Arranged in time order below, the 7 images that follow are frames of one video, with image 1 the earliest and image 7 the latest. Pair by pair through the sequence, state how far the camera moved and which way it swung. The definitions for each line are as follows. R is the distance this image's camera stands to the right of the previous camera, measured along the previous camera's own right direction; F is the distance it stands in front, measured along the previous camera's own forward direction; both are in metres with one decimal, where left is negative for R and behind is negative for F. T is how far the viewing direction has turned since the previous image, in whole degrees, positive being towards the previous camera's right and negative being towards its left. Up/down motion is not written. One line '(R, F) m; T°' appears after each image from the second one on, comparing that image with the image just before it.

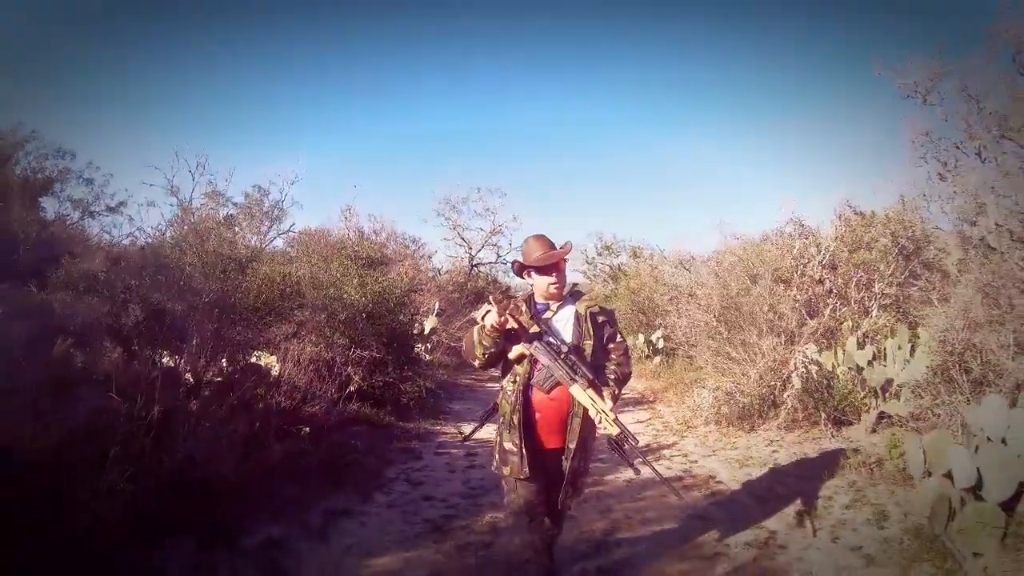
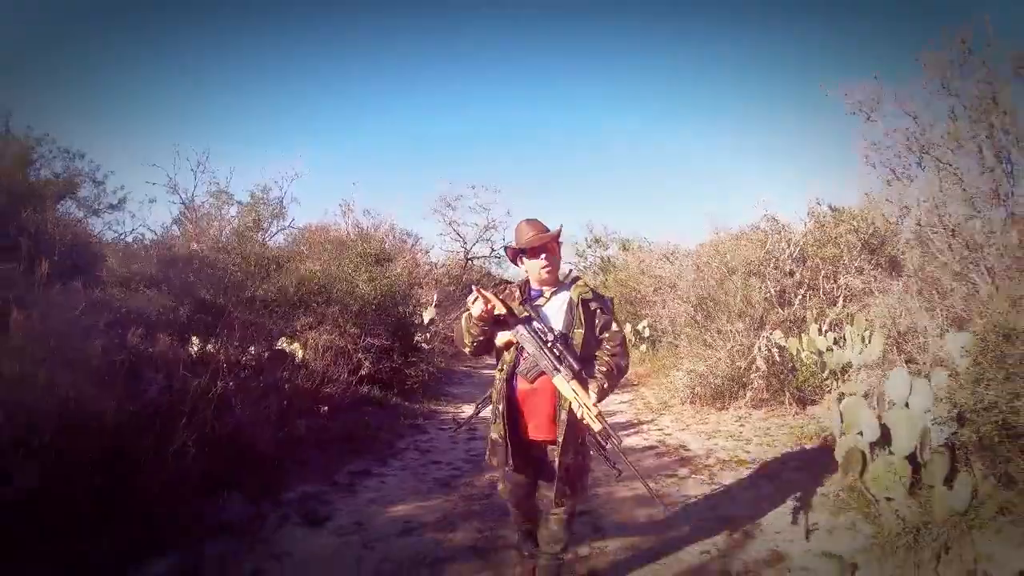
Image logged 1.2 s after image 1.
(0.0, -0.7) m; +1°
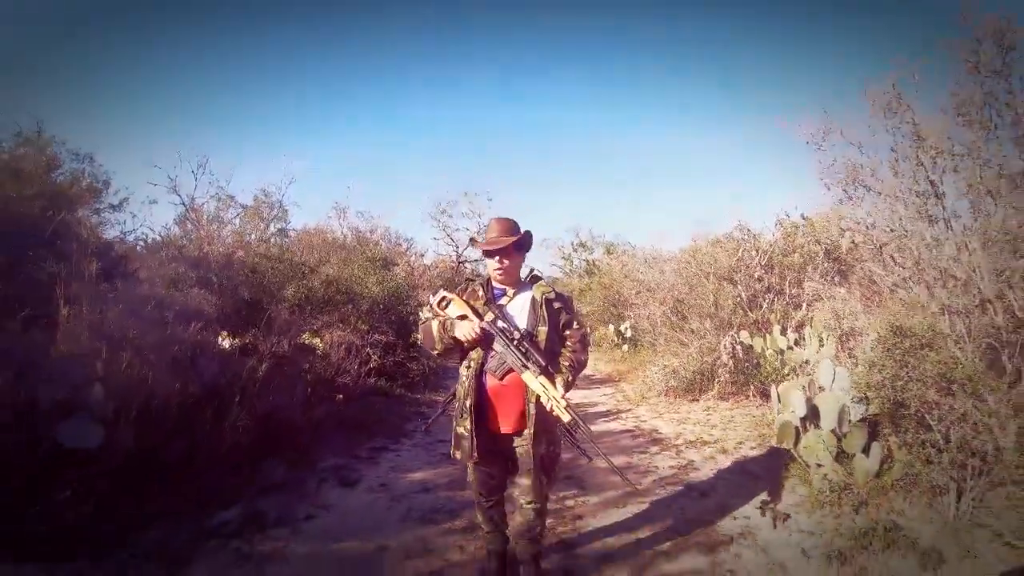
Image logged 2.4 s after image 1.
(-0.1, -0.8) m; +1°
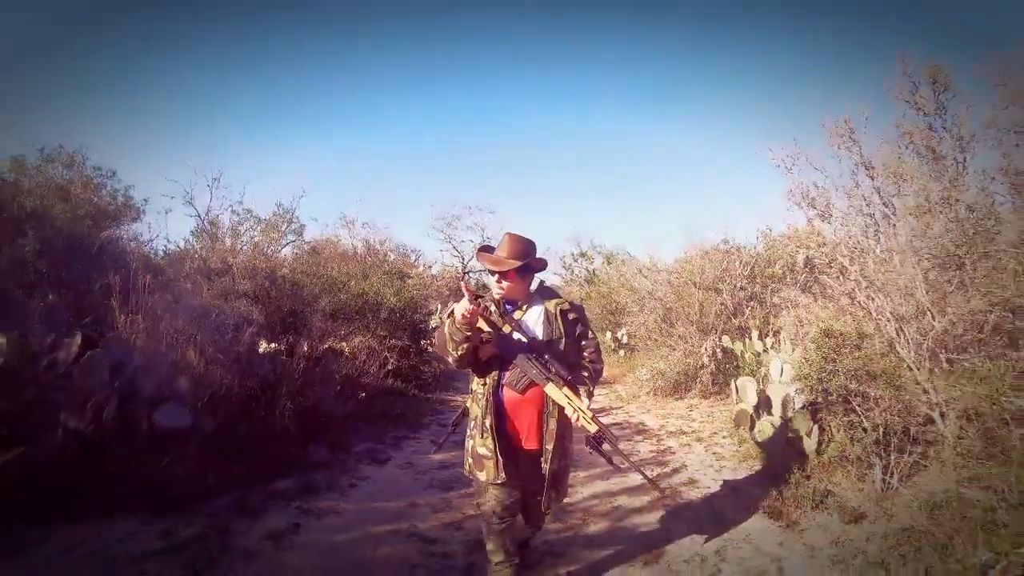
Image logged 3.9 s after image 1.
(0.0, -0.9) m; 0°
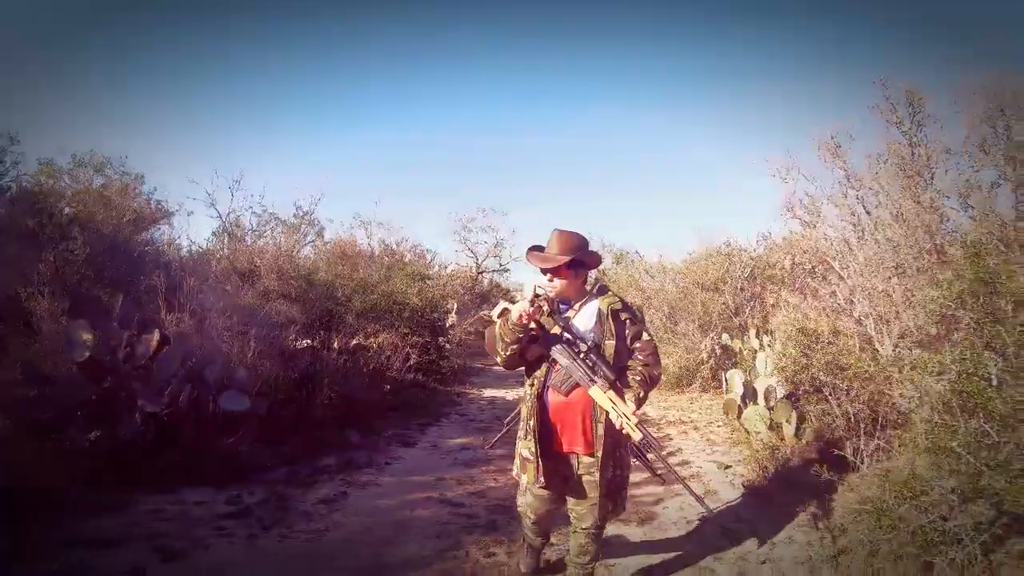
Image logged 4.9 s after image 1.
(0.0, -0.6) m; -1°
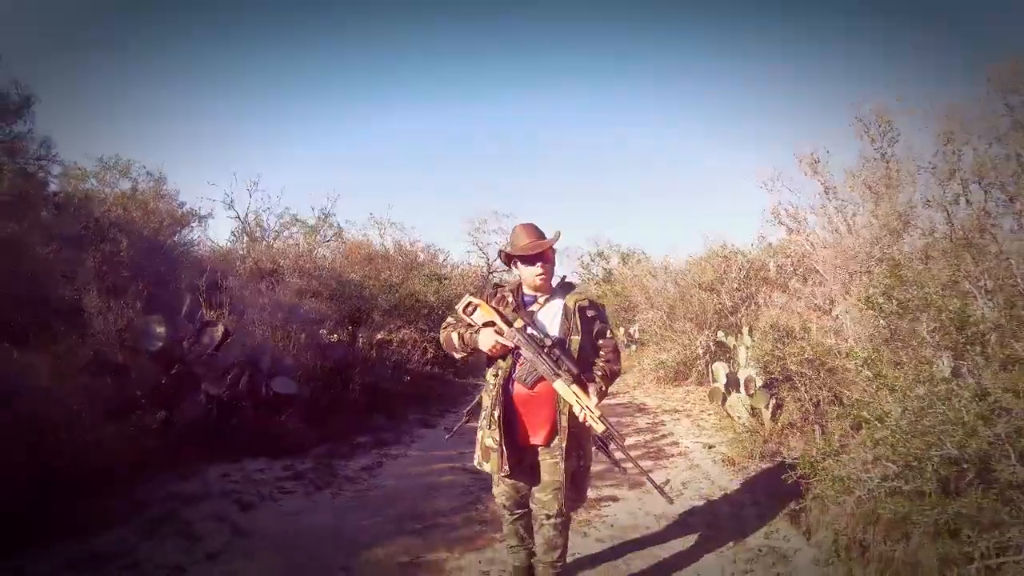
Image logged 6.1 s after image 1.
(0.0, -0.8) m; -1°
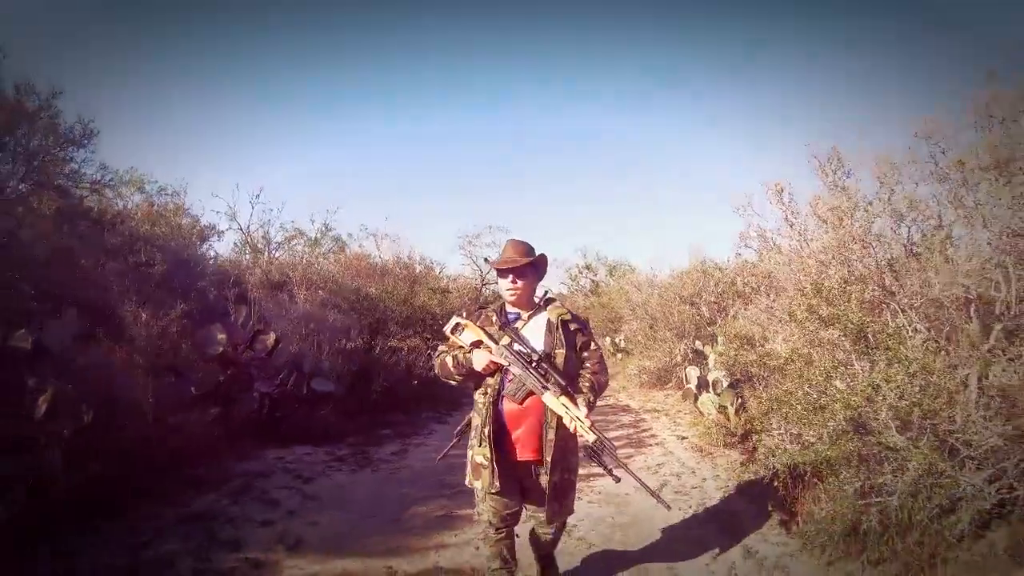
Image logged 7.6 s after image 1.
(-0.2, -1.1) m; +1°
